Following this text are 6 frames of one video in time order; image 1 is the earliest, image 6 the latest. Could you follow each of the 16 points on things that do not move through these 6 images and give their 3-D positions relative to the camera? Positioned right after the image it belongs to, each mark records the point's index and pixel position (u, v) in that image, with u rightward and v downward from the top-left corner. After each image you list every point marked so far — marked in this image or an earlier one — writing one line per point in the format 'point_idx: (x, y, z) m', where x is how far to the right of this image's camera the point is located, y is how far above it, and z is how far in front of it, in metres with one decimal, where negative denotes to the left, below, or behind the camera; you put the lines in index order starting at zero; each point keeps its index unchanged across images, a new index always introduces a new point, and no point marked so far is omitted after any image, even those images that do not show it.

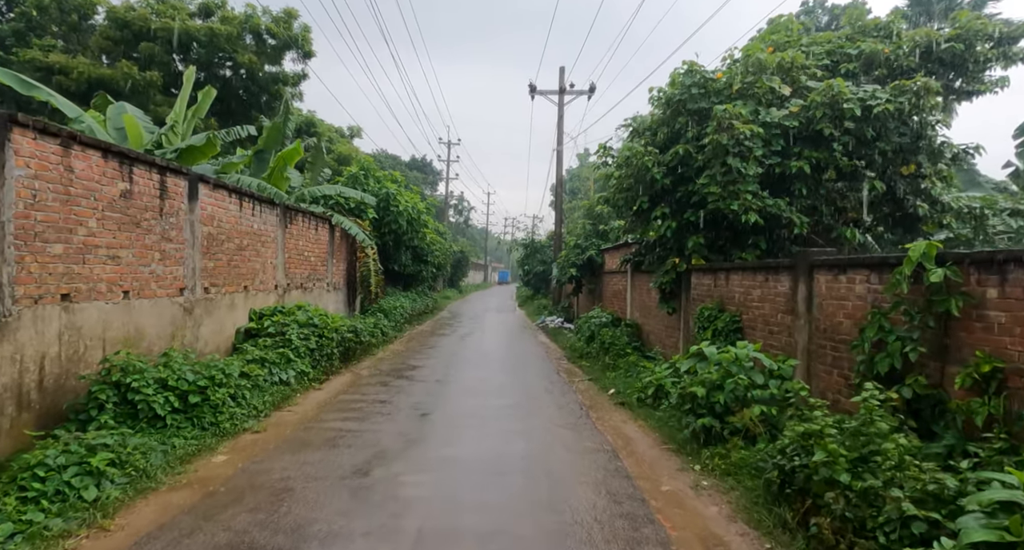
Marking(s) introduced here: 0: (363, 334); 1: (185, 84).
0: (-2.4, -0.9, +8.9) m
1: (-4.4, +2.5, +7.5) m
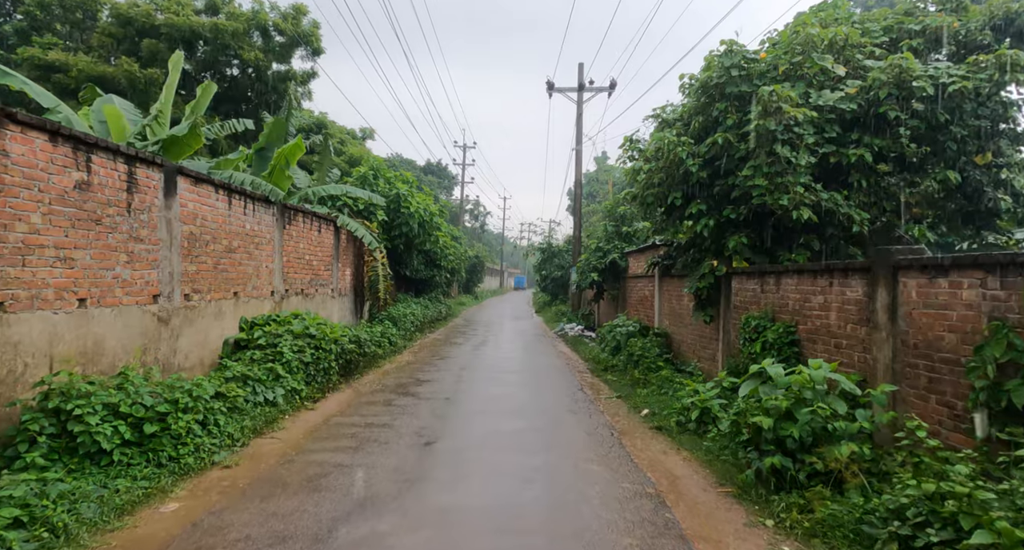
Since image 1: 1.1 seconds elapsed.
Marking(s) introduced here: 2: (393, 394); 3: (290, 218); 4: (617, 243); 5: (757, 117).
0: (-2.1, -1.0, +8.1) m
1: (-4.1, +2.4, +6.9) m
2: (-1.4, -1.4, +6.6) m
3: (-3.2, +0.8, +8.2) m
4: (+2.6, +0.8, +13.8) m
5: (+2.8, +1.8, +6.5) m
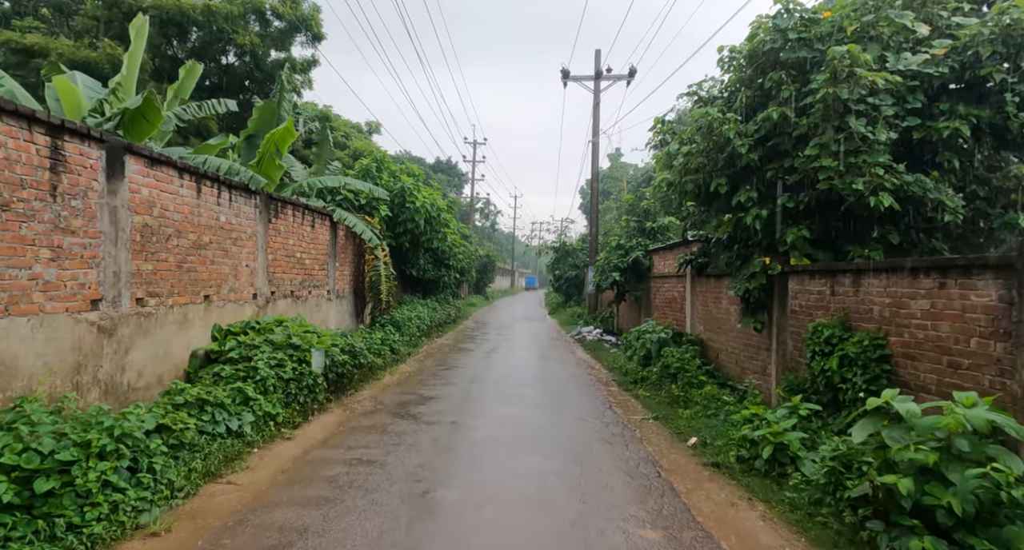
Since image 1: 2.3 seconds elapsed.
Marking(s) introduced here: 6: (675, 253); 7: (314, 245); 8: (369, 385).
0: (-1.9, -1.0, +7.1) m
1: (-4.0, +2.4, +5.9) m
2: (-1.2, -1.4, +5.6) m
3: (-3.0, +0.8, +7.3) m
4: (+2.9, +0.8, +12.7) m
5: (+3.0, +1.8, +5.4) m
6: (+3.0, +0.4, +10.3) m
7: (-3.0, +0.5, +8.5) m
8: (-1.8, -1.4, +7.1) m
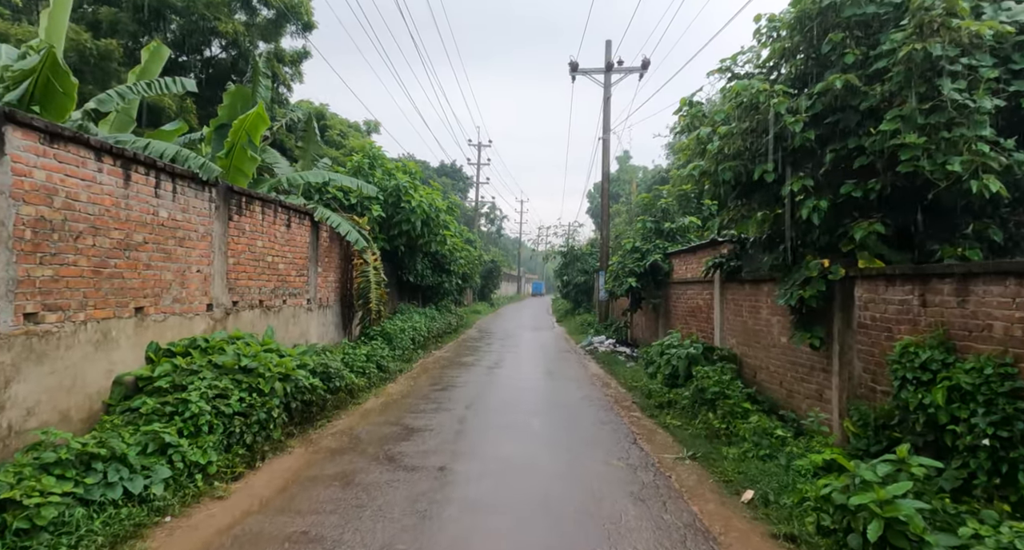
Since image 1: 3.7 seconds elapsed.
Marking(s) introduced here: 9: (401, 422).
0: (-1.8, -1.1, +6.1) m
1: (-3.9, +2.4, +4.9) m
2: (-1.2, -1.4, +4.5) m
3: (-3.0, +0.7, +6.2) m
4: (+3.0, +0.7, +11.6) m
5: (+3.0, +1.8, +4.3) m
6: (+3.0, +0.3, +9.1) m
7: (-2.9, +0.4, +7.4) m
8: (-1.7, -1.5, +6.0) m
9: (-1.1, -1.5, +5.7) m
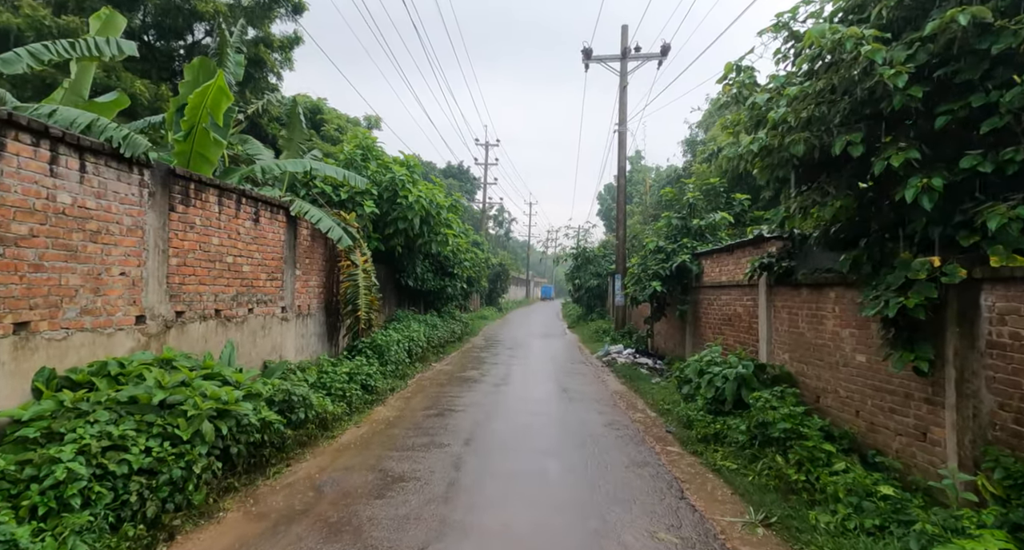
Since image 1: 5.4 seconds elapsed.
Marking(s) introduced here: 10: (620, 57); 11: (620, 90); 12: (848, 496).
0: (-1.8, -1.1, +4.9) m
1: (-3.9, +2.4, +3.8) m
2: (-1.1, -1.5, +3.3) m
3: (-2.9, +0.7, +5.1) m
4: (+3.2, +0.6, +10.4) m
5: (+3.1, +1.8, +3.0) m
6: (+3.2, +0.3, +7.9) m
7: (-2.8, +0.3, +6.3) m
8: (-1.7, -1.5, +4.8) m
9: (-1.0, -1.5, +4.4) m
10: (+2.9, +5.8, +15.1) m
11: (+3.0, +5.2, +15.8) m
12: (+2.1, -1.4, +3.5) m
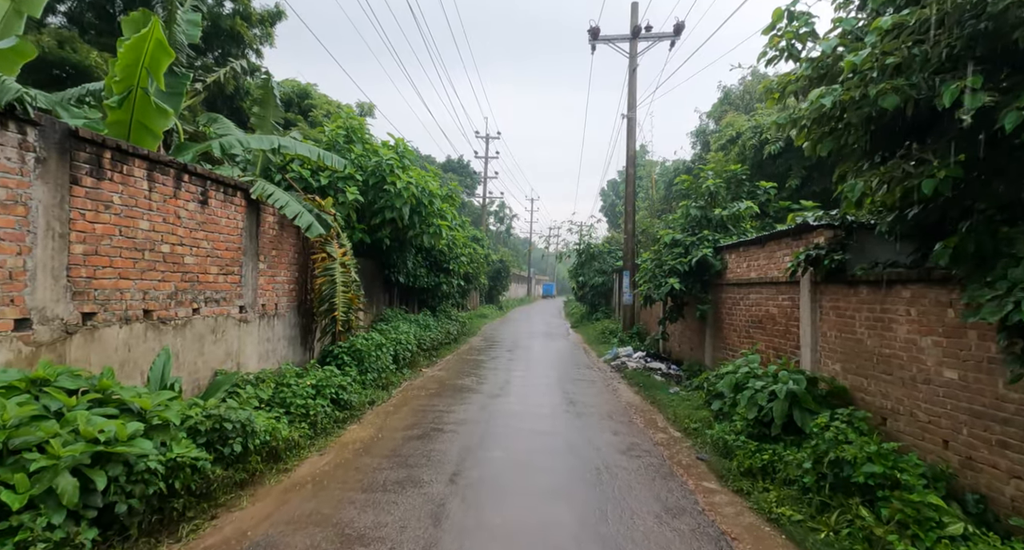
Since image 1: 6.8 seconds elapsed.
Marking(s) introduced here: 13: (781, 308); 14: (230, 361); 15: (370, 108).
0: (-1.8, -1.1, +3.8) m
1: (-3.9, +2.4, +2.7) m
2: (-1.1, -1.4, +2.2) m
3: (-2.9, +0.8, +4.0) m
4: (+3.2, +0.7, +9.3) m
5: (+3.1, +1.8, +2.0) m
6: (+3.2, +0.3, +6.8) m
7: (-2.8, +0.4, +5.2) m
8: (-1.7, -1.4, +3.8) m
9: (-1.1, -1.4, +3.4) m
10: (+2.9, +5.9, +14.0) m
11: (+3.0, +5.3, +14.7) m
12: (+2.1, -1.3, +2.4) m
13: (+3.2, -0.4, +6.6) m
14: (-2.8, -0.8, +5.6) m
15: (-4.9, +5.7, +19.4) m
